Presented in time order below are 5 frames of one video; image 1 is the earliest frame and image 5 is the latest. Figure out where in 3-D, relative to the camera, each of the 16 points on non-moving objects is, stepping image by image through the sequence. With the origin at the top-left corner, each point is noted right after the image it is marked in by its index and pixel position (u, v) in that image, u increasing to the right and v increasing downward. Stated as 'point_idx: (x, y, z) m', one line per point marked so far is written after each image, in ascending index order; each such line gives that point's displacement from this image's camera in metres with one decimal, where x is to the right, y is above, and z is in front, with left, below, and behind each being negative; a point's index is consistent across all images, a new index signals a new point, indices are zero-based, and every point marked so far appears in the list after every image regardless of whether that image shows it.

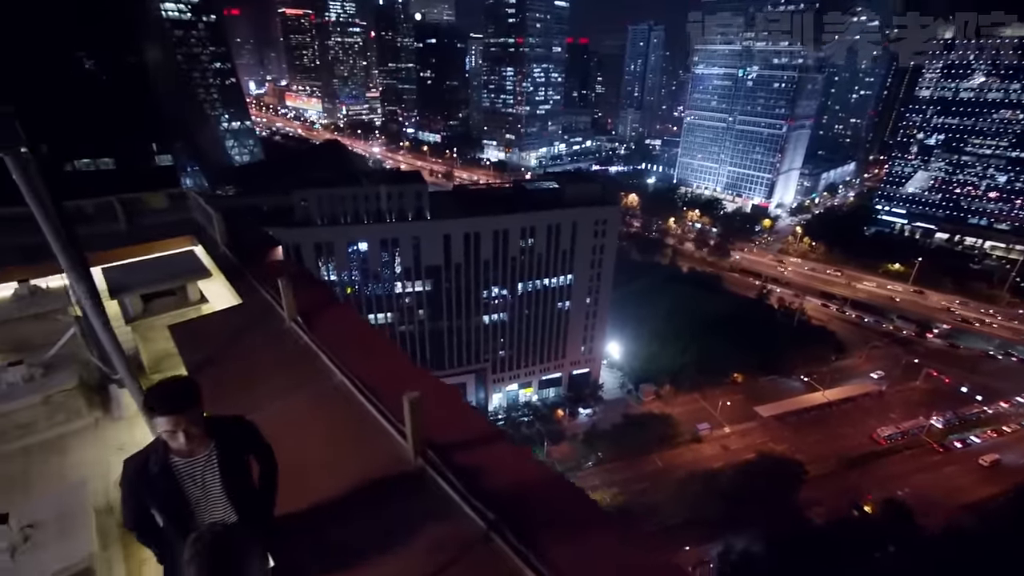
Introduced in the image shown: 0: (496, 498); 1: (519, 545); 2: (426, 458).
0: (-0.1, -1.2, +2.9) m
1: (+0.1, -1.3, +2.6) m
2: (-0.5, -1.1, +3.1) m
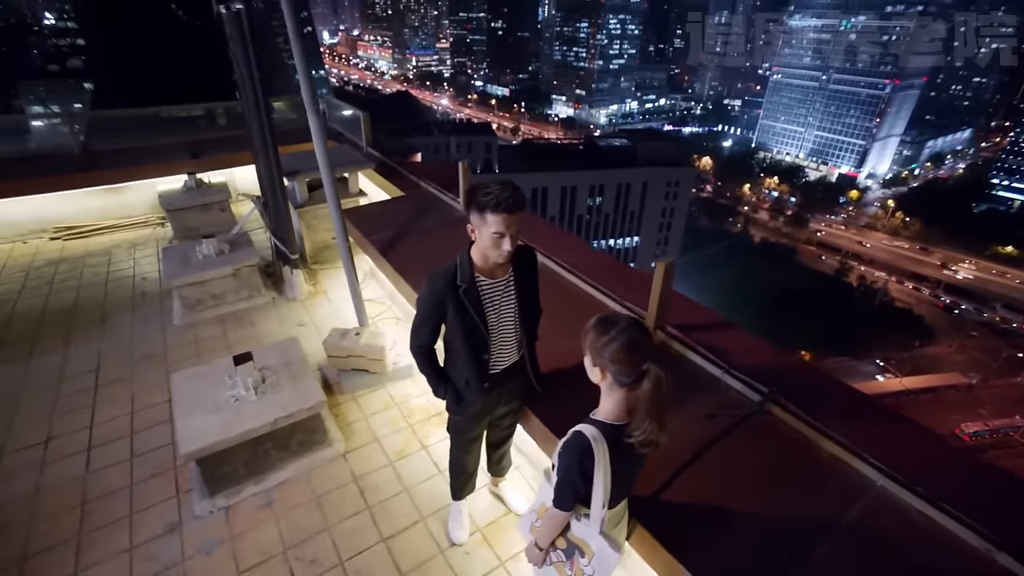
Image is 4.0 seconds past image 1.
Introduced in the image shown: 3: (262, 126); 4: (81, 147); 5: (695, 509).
0: (+1.3, -0.5, +2.6) m
1: (+1.4, -0.6, +2.3) m
2: (+0.9, -0.3, +2.8) m
3: (-2.2, +1.4, +4.2) m
4: (-5.9, +1.9, +6.5) m
5: (+0.7, -0.9, +1.9) m
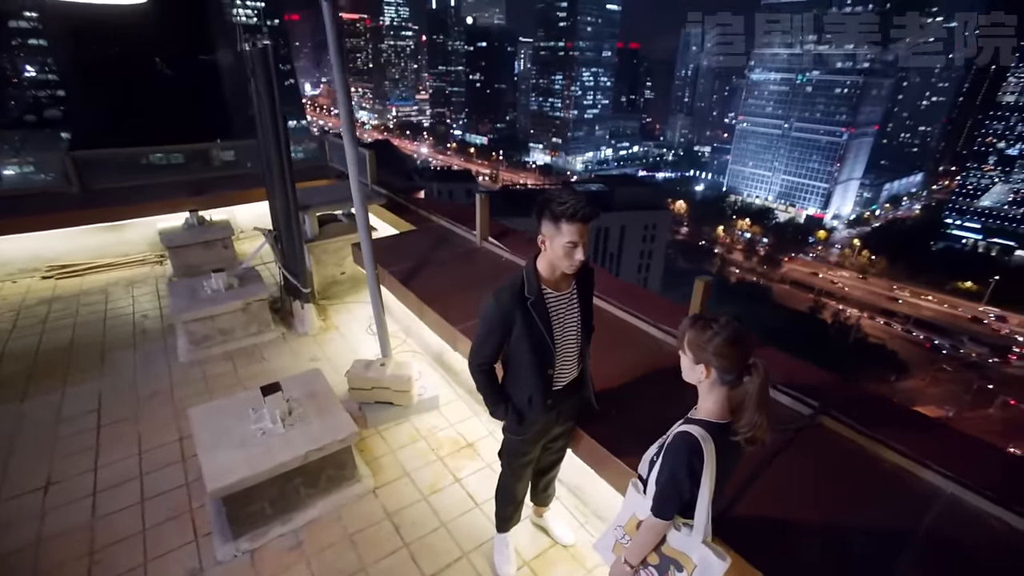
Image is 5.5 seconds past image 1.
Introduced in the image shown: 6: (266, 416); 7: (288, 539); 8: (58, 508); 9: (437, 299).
0: (+1.6, -0.6, +2.6) m
1: (+1.7, -0.7, +2.3) m
2: (+1.2, -0.4, +2.8) m
3: (-2.1, +1.1, +4.2) m
4: (-5.8, +1.4, +6.4) m
5: (+1.0, -0.9, +1.9) m
6: (-1.5, -0.8, +2.8) m
7: (-1.3, -1.4, +2.7) m
8: (-2.7, -1.3, +2.8) m
9: (-0.6, -0.1, +3.7) m
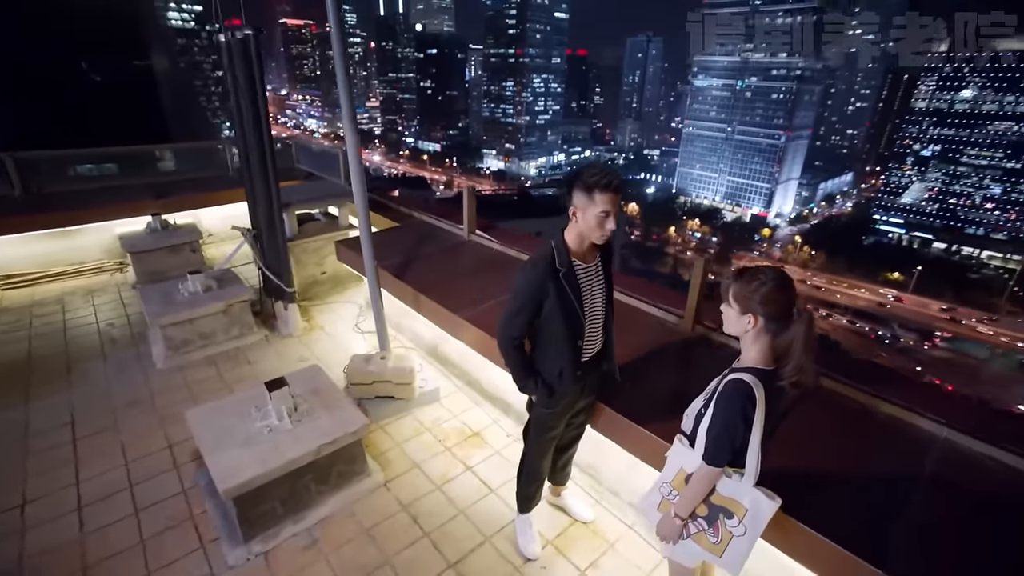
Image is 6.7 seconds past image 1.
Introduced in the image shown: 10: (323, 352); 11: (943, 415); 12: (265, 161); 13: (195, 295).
0: (+1.7, -0.4, +2.7) m
1: (+1.8, -0.5, +2.5) m
2: (+1.2, -0.2, +3.0) m
3: (-2.2, +1.2, +4.1) m
4: (-6.1, +1.2, +5.9) m
5: (+1.2, -0.8, +2.0) m
6: (-1.4, -0.7, +2.7) m
7: (-1.1, -1.4, +2.6) m
8: (-2.6, -1.3, +2.6) m
9: (-0.6, 0.0, +3.7) m
10: (-1.7, -0.6, +4.3) m
11: (+2.1, -0.6, +2.3) m
12: (-2.1, +1.1, +4.1) m
13: (-2.8, -0.1, +4.2) m
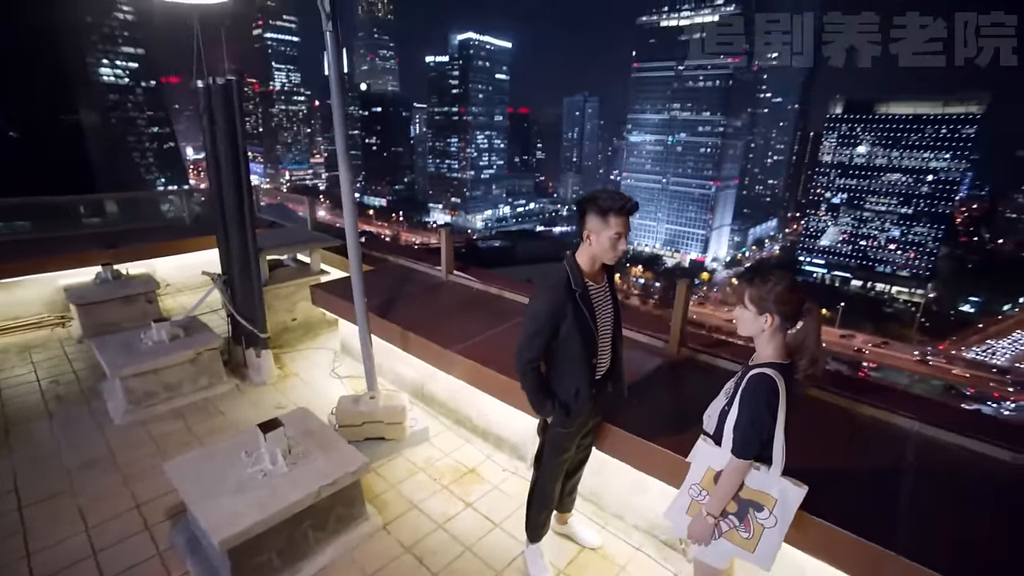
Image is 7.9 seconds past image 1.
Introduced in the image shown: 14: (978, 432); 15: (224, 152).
0: (+1.7, -0.5, +2.9) m
1: (+1.8, -0.6, +2.7) m
2: (+1.2, -0.4, +3.1) m
3: (-2.3, +0.8, +4.0) m
4: (-6.4, +0.5, +5.4) m
5: (+1.3, -0.8, +2.1) m
6: (-1.4, -0.9, +2.6) m
7: (-1.1, -1.5, +2.4) m
8: (-2.5, -1.5, +2.3) m
9: (-0.7, -0.3, +3.7) m
10: (-1.8, -1.0, +4.1) m
11: (+2.1, -0.7, +2.5) m
12: (-2.3, +0.7, +4.0) m
13: (-2.9, -0.5, +4.0) m
14: (+2.3, -0.7, +2.4) m
15: (-2.4, +1.1, +3.9) m
